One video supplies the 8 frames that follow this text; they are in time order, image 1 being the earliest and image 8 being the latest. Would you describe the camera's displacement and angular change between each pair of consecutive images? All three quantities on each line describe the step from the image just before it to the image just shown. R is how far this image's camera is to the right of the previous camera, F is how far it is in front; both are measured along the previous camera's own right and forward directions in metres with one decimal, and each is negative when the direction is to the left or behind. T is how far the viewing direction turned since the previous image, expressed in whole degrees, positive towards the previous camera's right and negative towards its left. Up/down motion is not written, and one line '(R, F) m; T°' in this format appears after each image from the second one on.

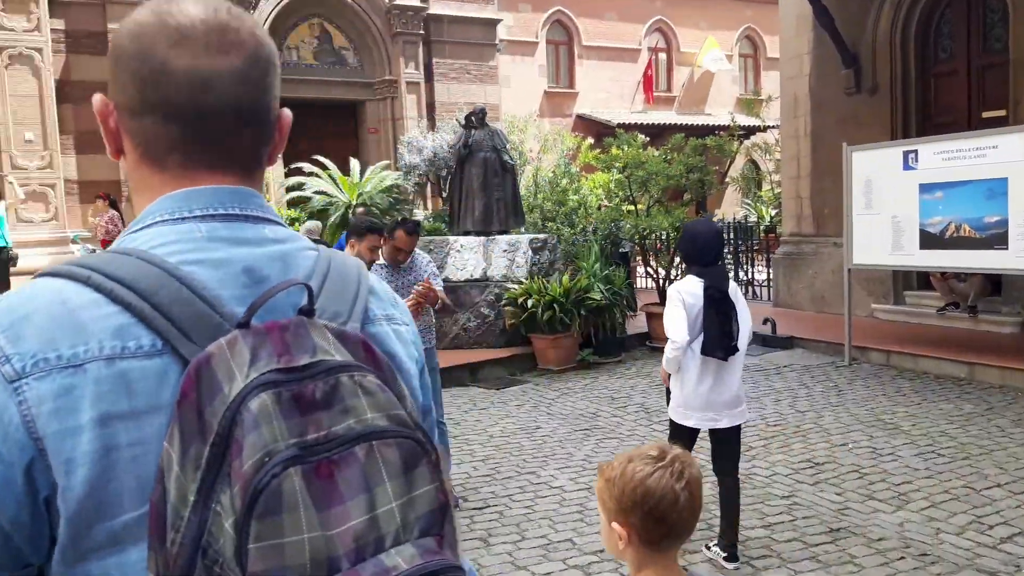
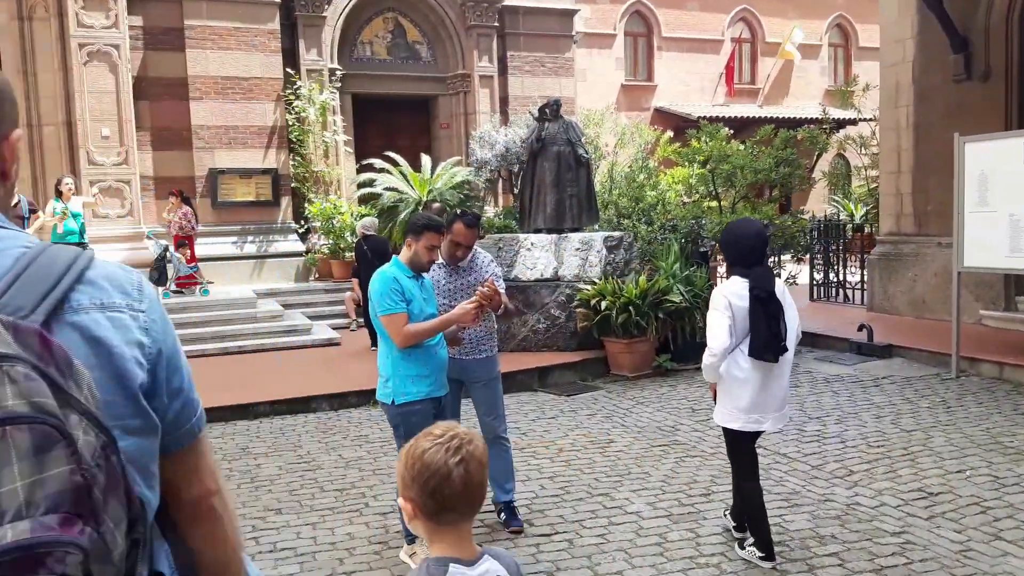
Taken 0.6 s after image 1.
(0.0, +0.4) m; -5°
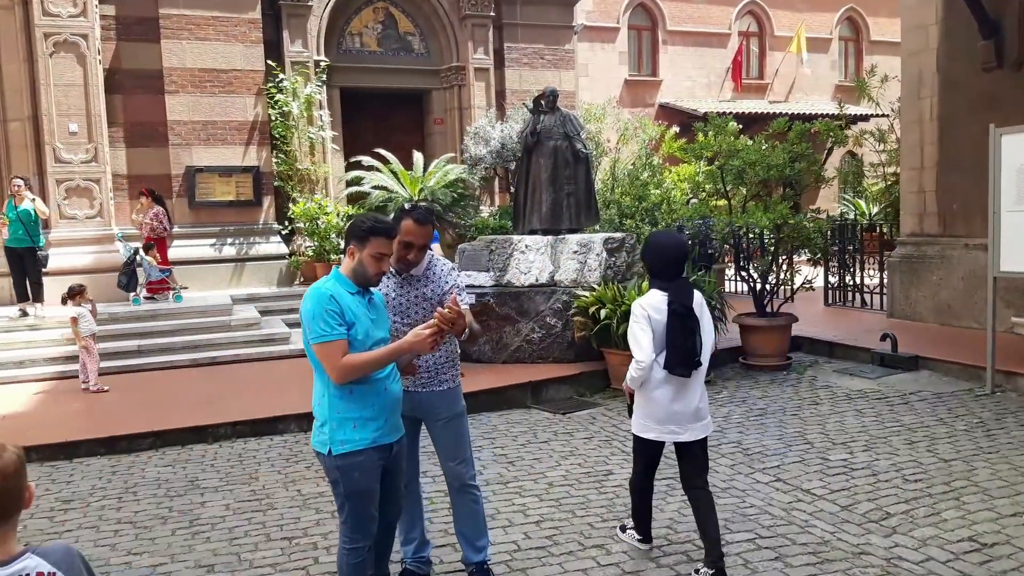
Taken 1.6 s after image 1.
(+0.1, +0.7) m; 0°
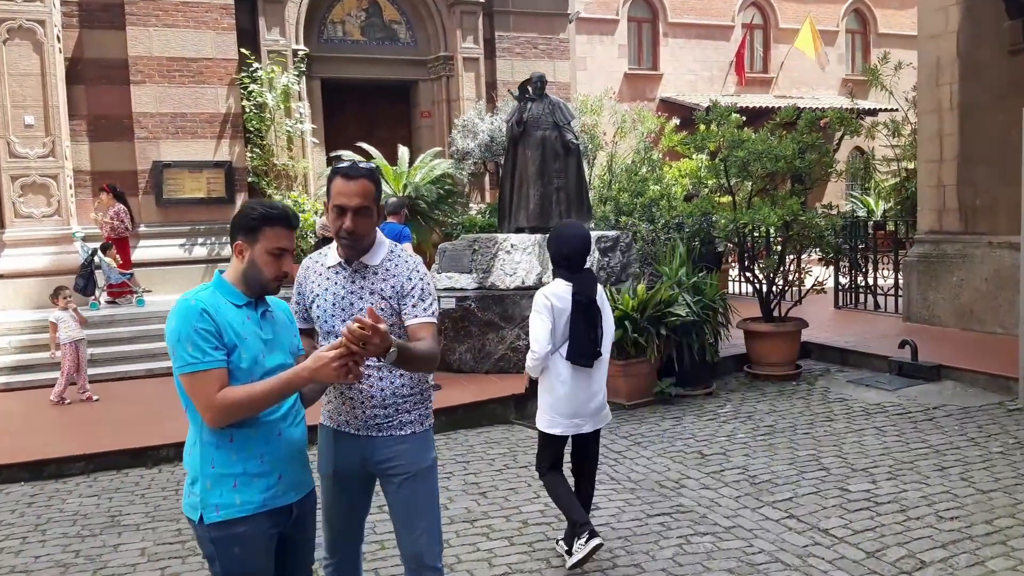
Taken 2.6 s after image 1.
(+0.2, +0.7) m; 0°
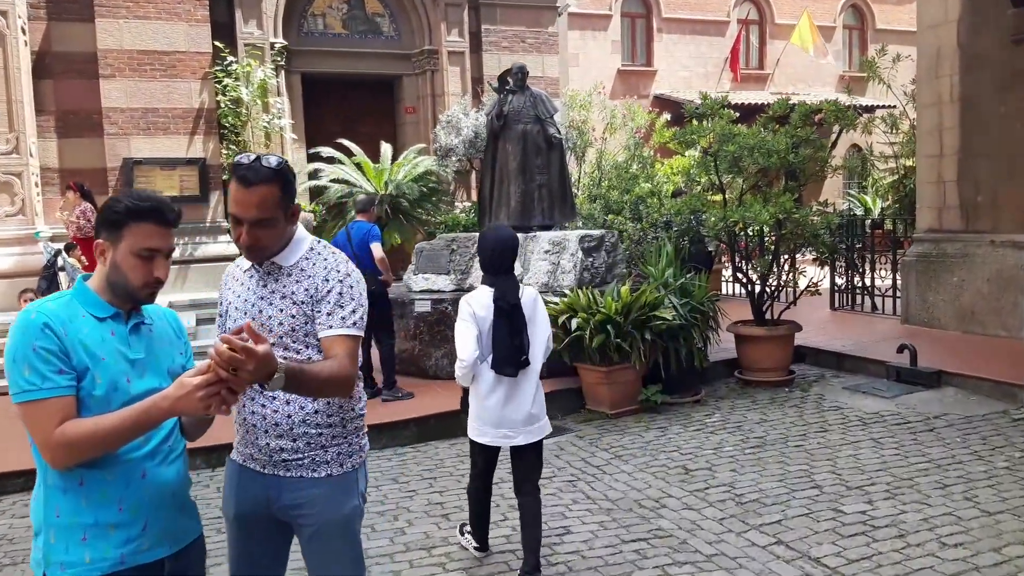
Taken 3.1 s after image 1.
(+0.2, +0.4) m; 0°
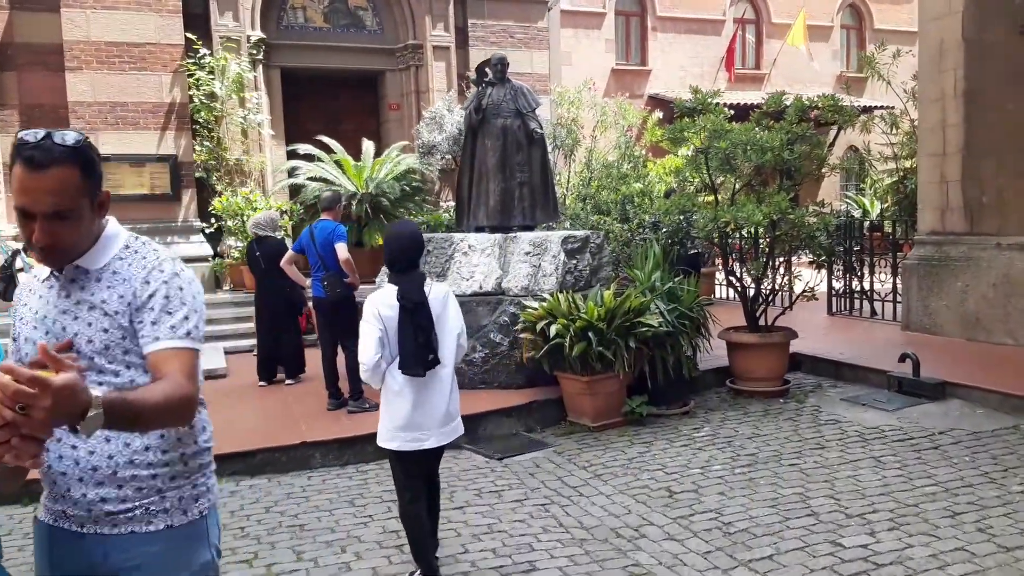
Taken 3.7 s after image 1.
(+0.2, +0.4) m; 0°
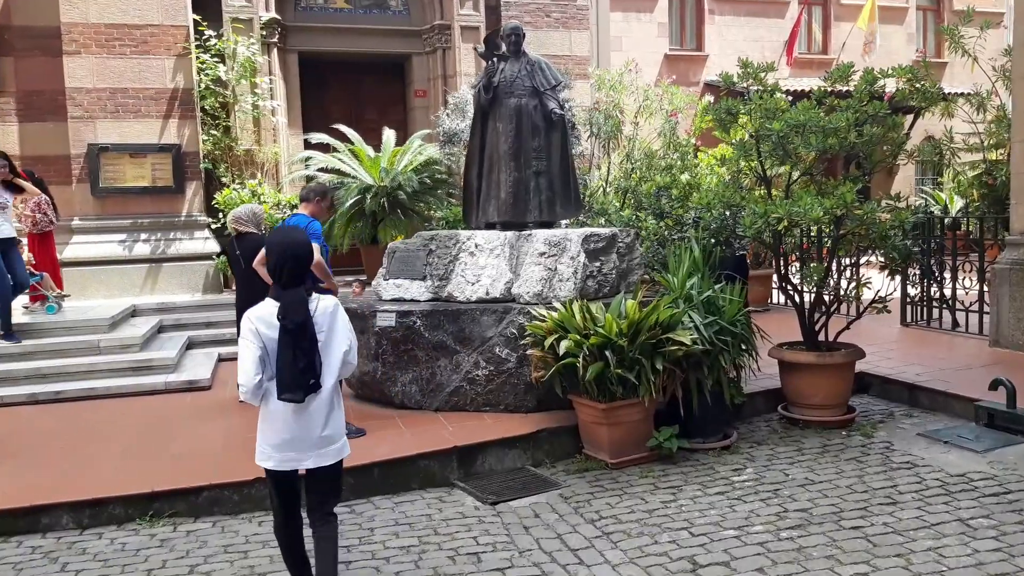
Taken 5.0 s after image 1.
(+0.4, +1.0) m; -4°
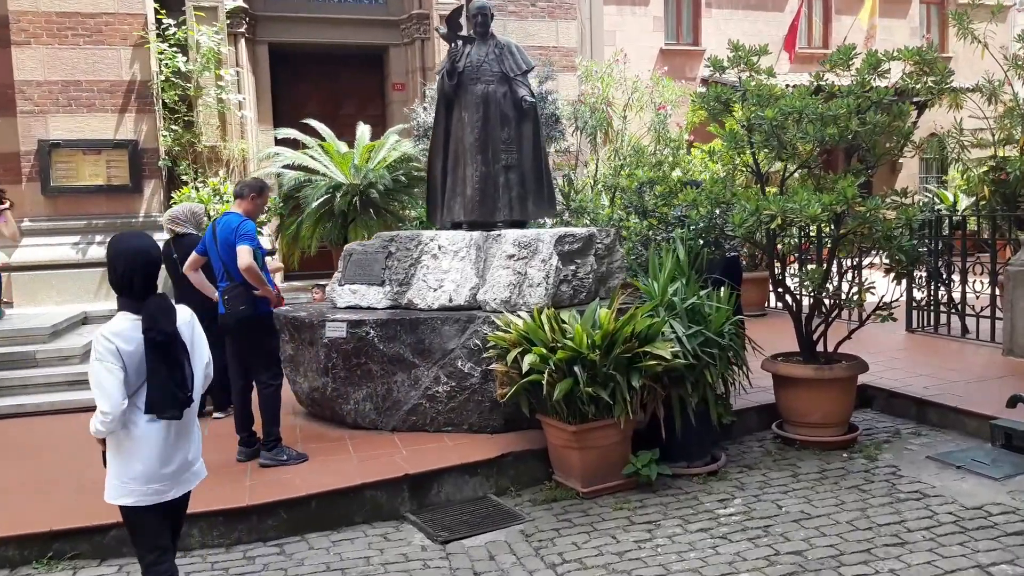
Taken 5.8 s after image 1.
(+0.3, +0.6) m; 0°
